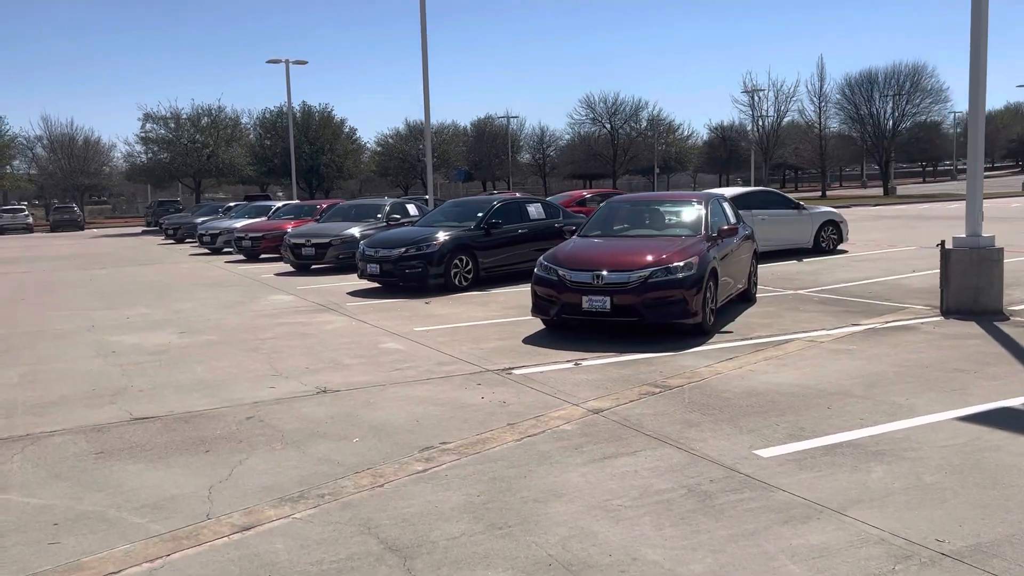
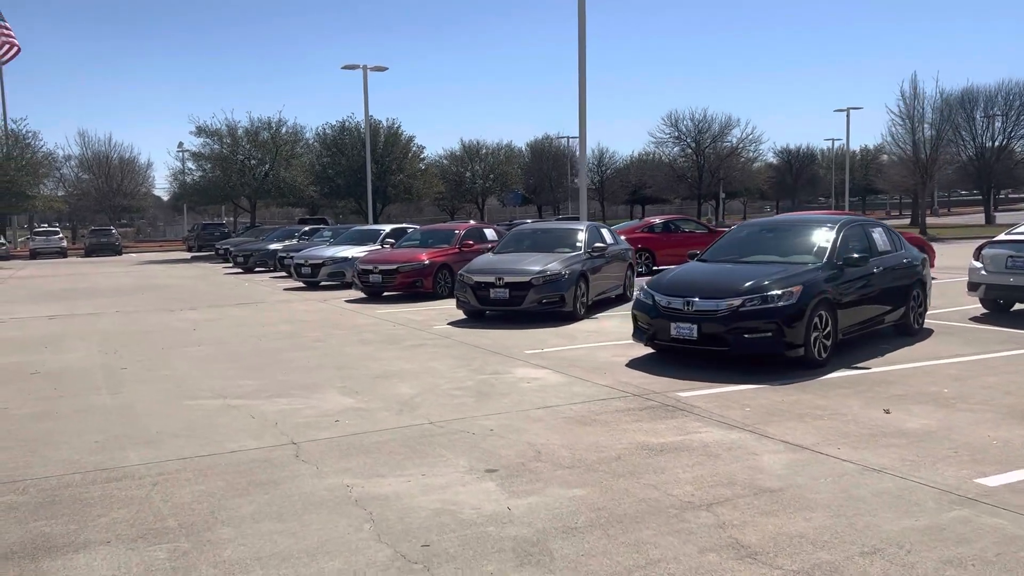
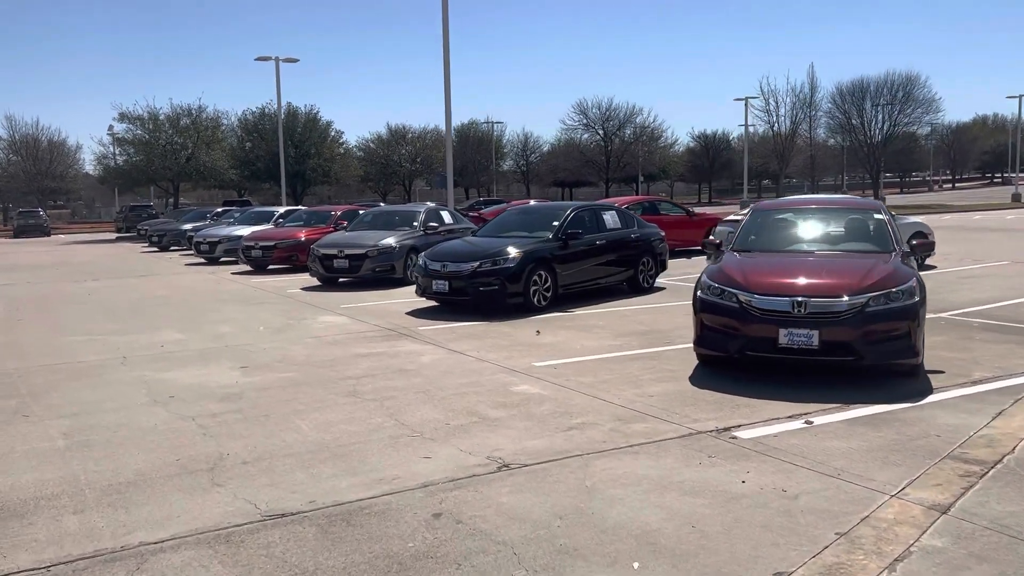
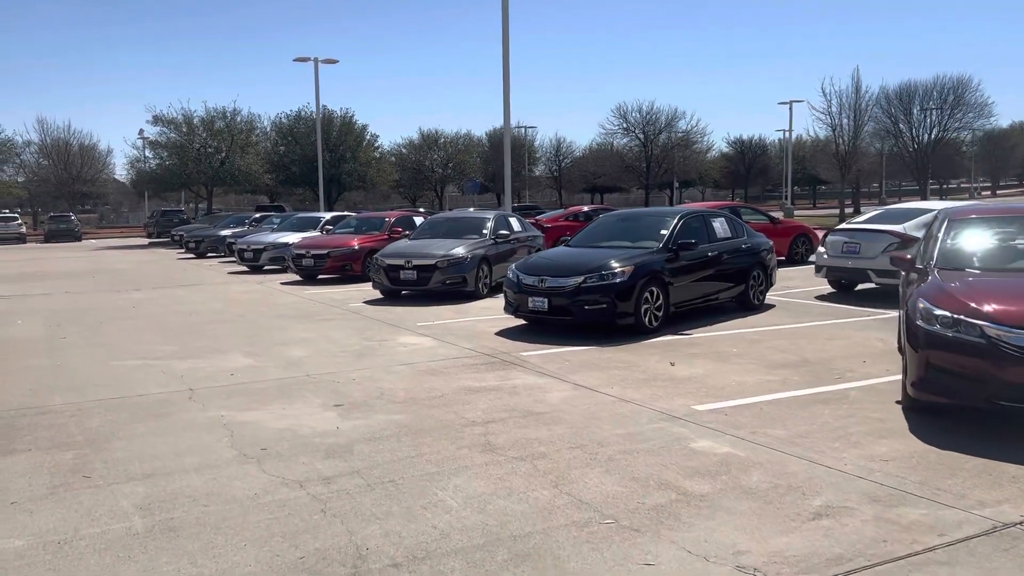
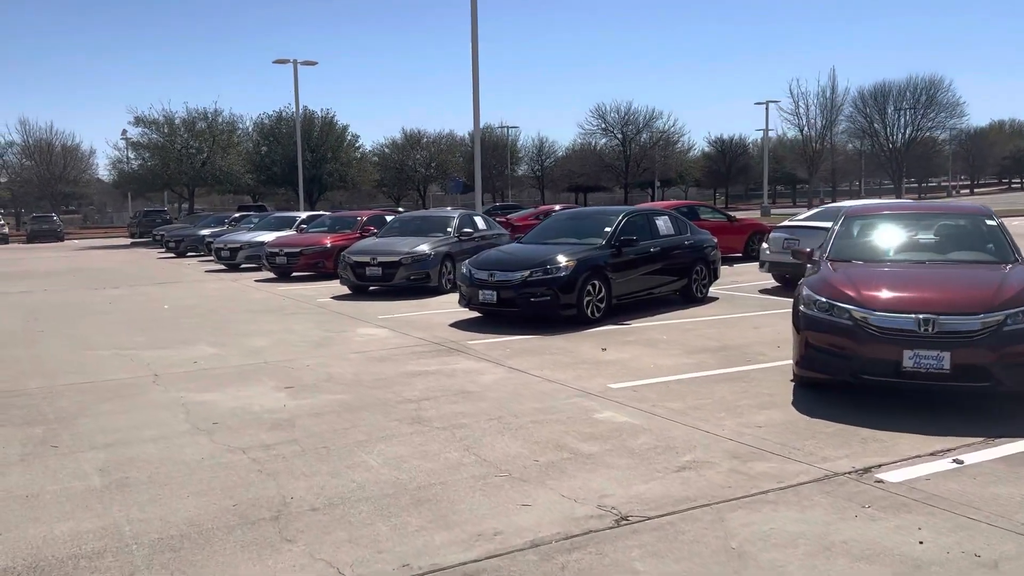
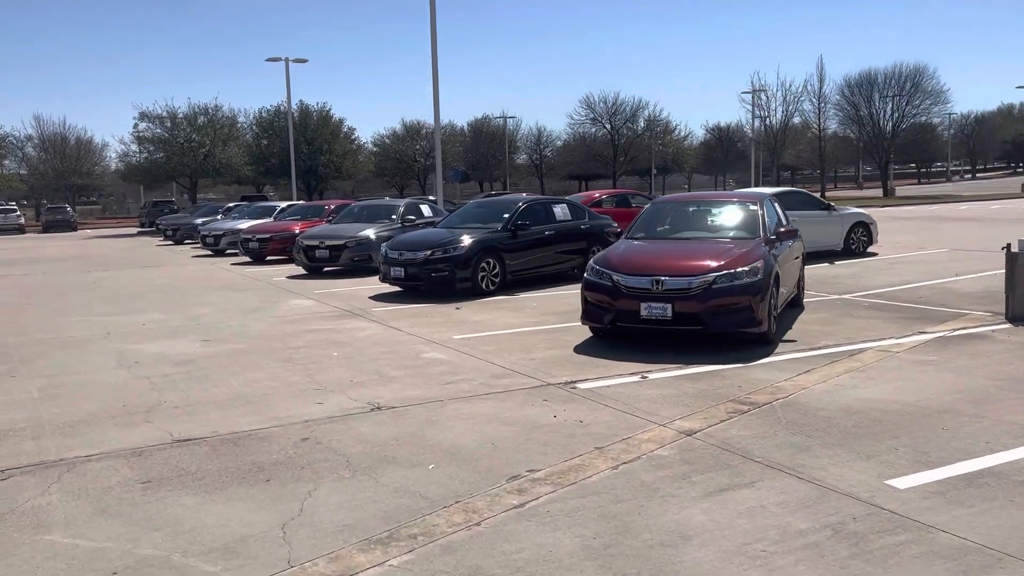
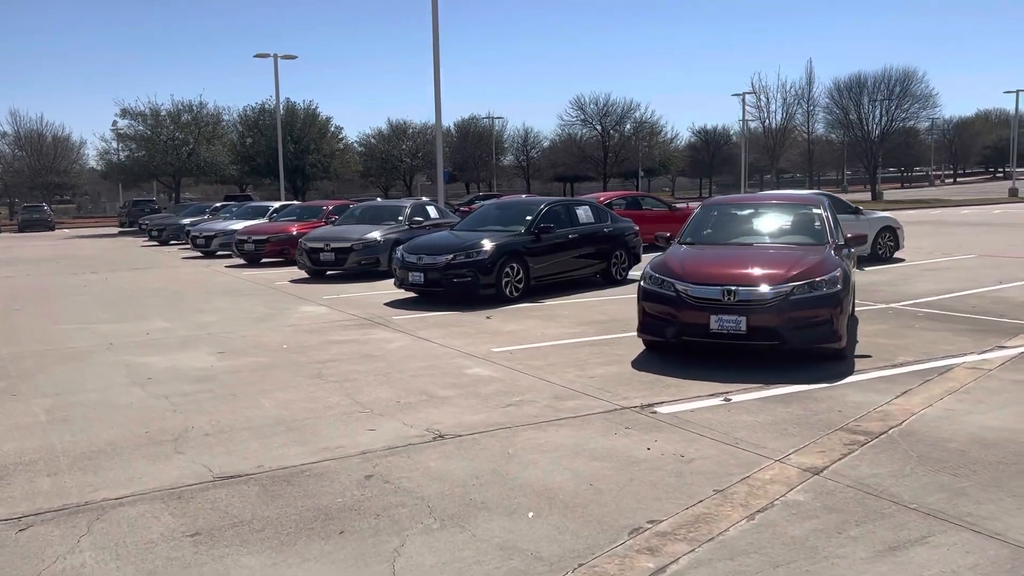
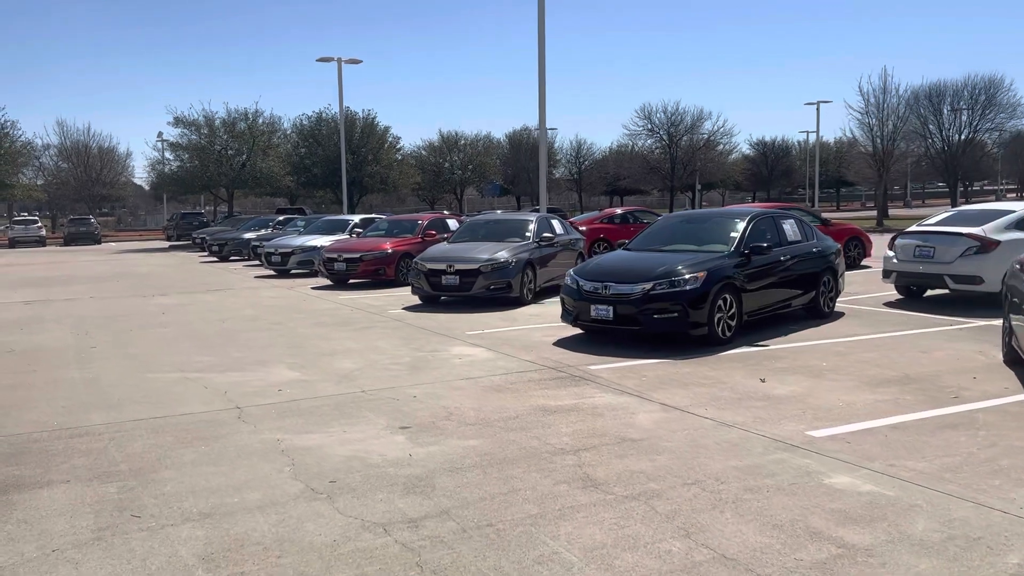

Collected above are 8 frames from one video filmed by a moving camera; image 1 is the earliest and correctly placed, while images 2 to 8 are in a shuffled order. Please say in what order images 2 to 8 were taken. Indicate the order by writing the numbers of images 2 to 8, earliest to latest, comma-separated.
6, 7, 3, 5, 4, 8, 2
